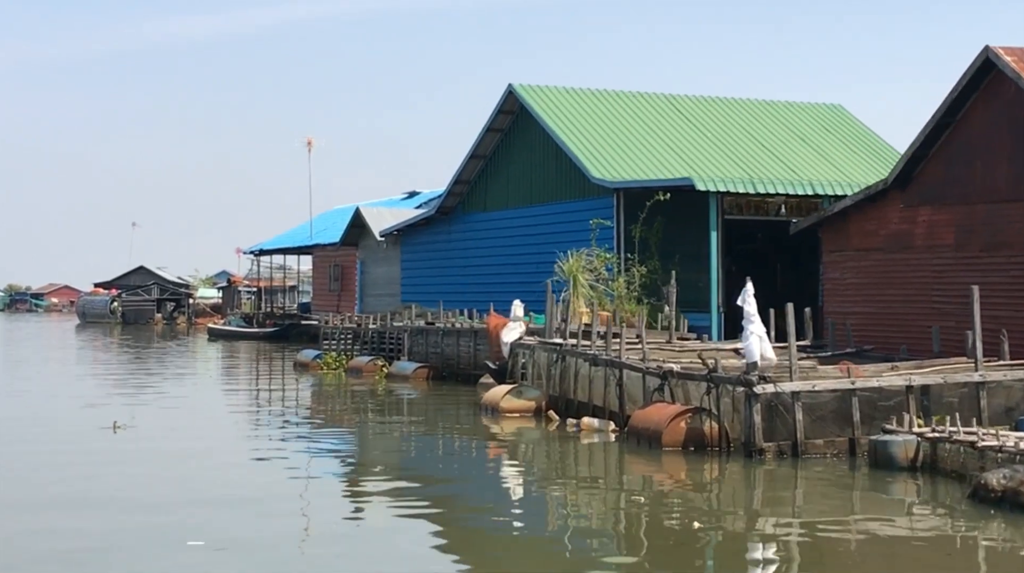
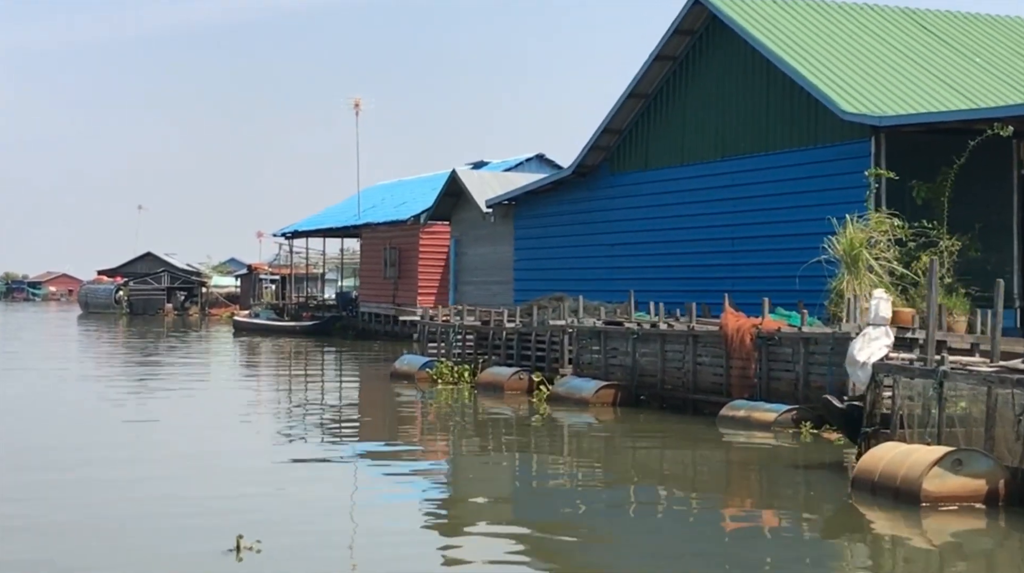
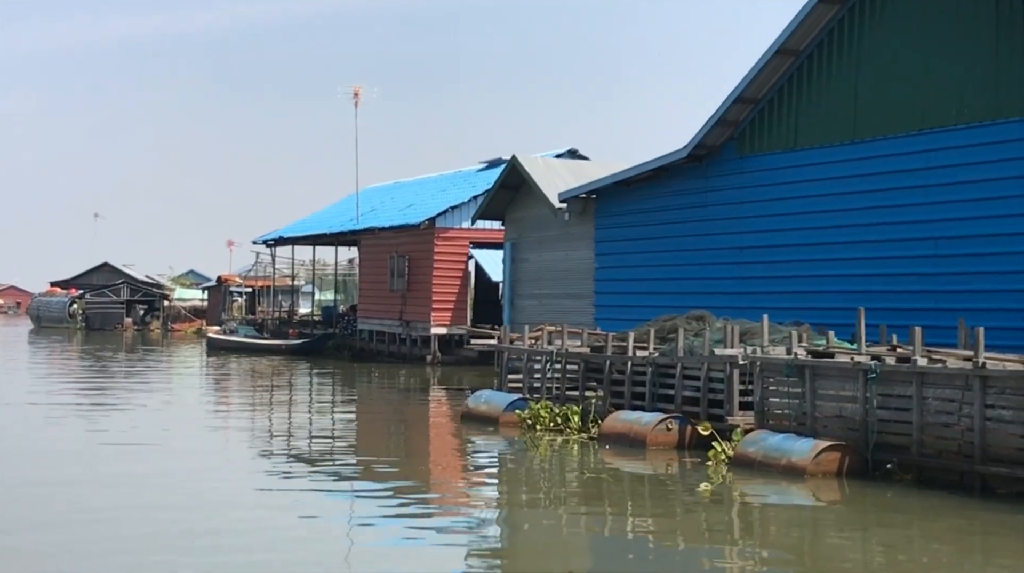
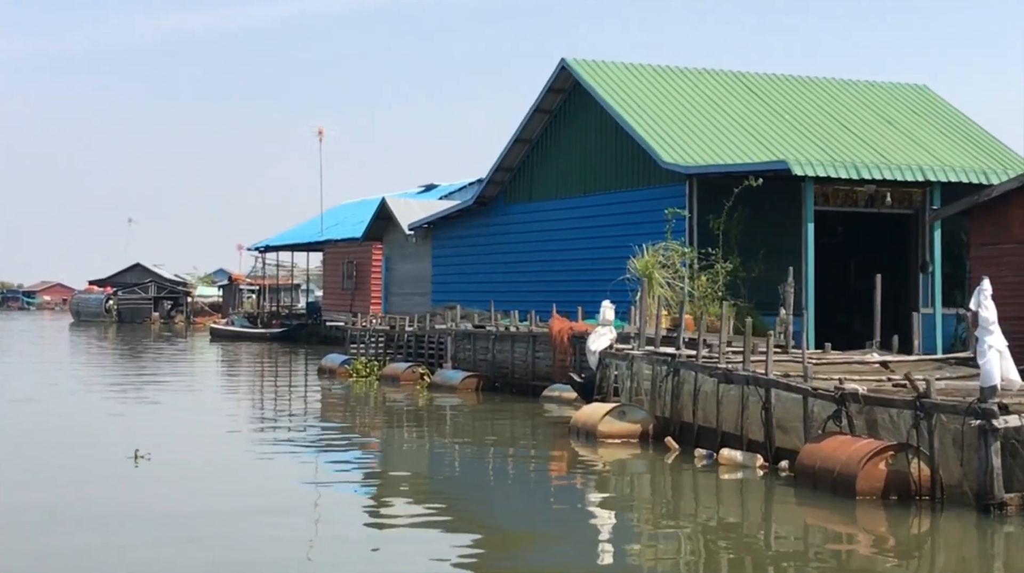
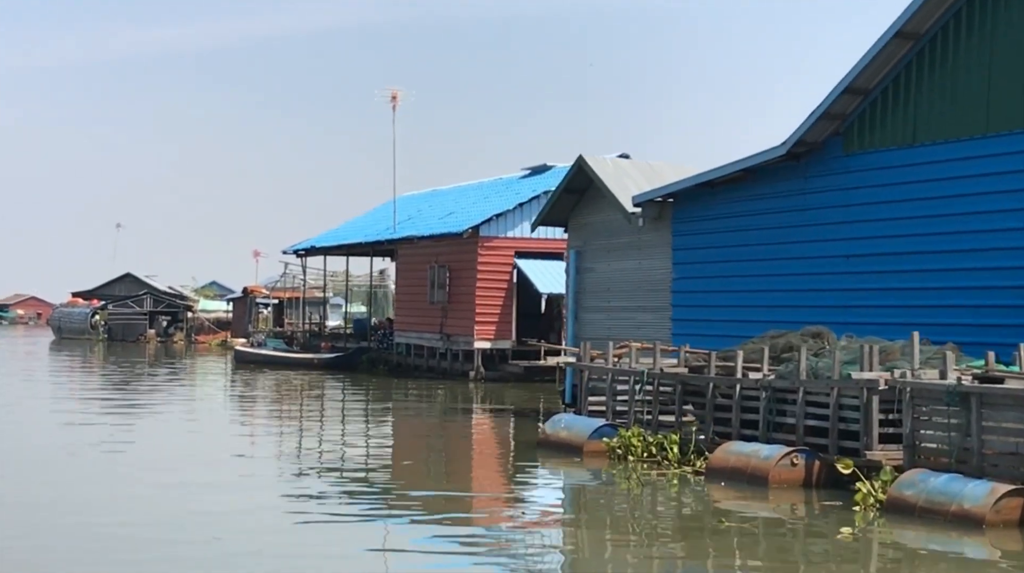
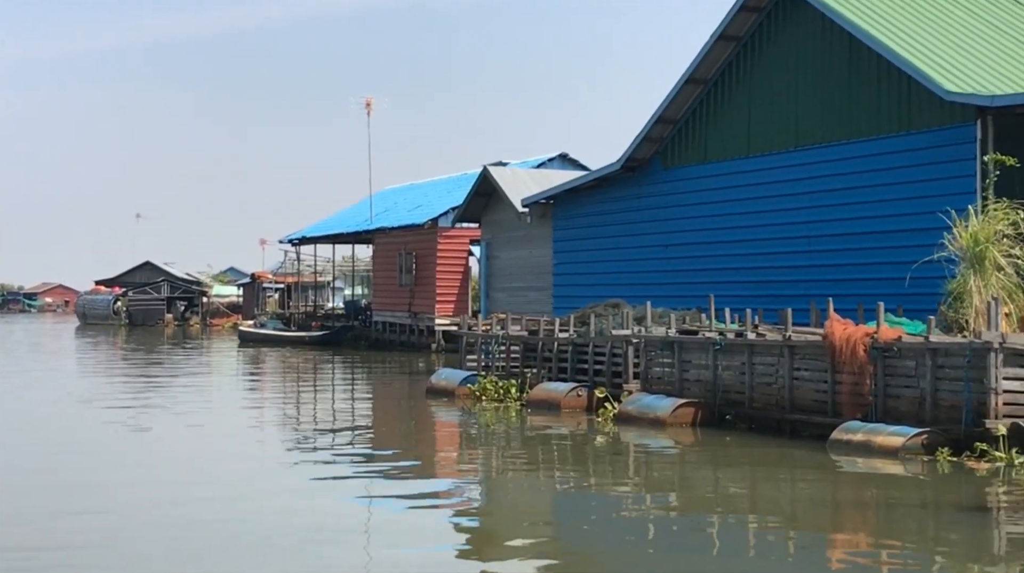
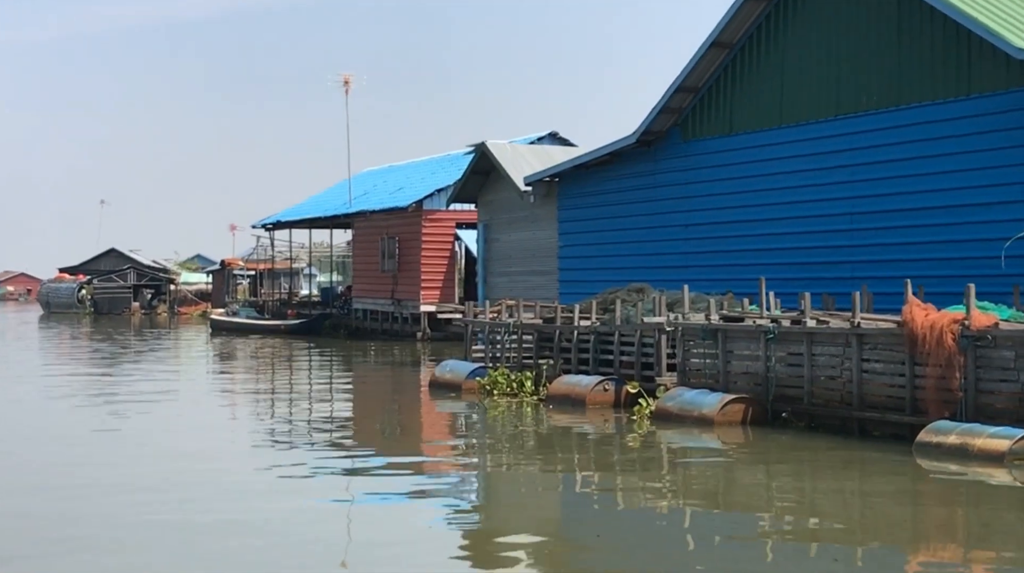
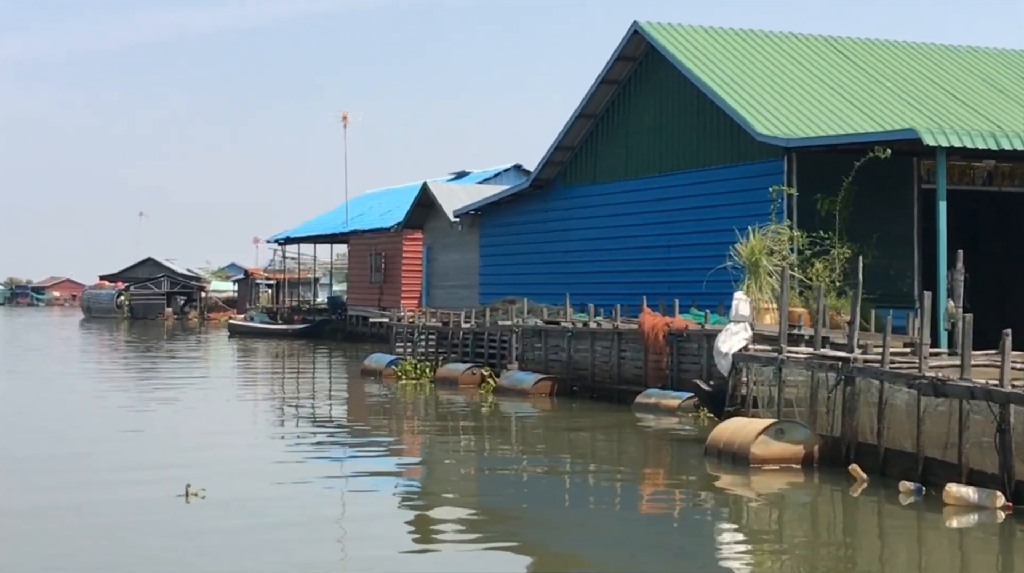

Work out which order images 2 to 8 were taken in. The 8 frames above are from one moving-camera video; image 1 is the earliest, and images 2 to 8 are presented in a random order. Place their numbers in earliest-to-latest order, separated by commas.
4, 8, 2, 6, 7, 3, 5
